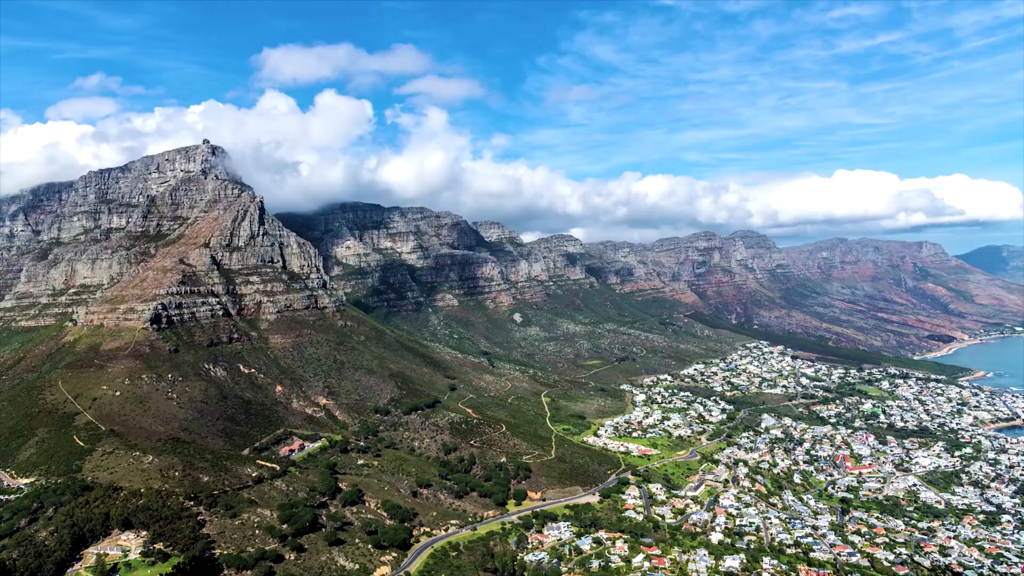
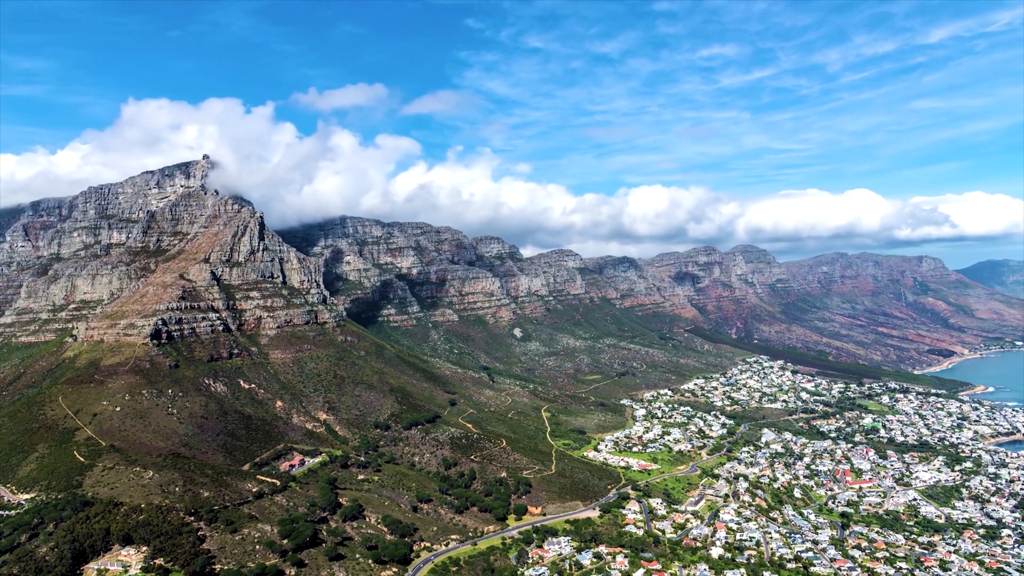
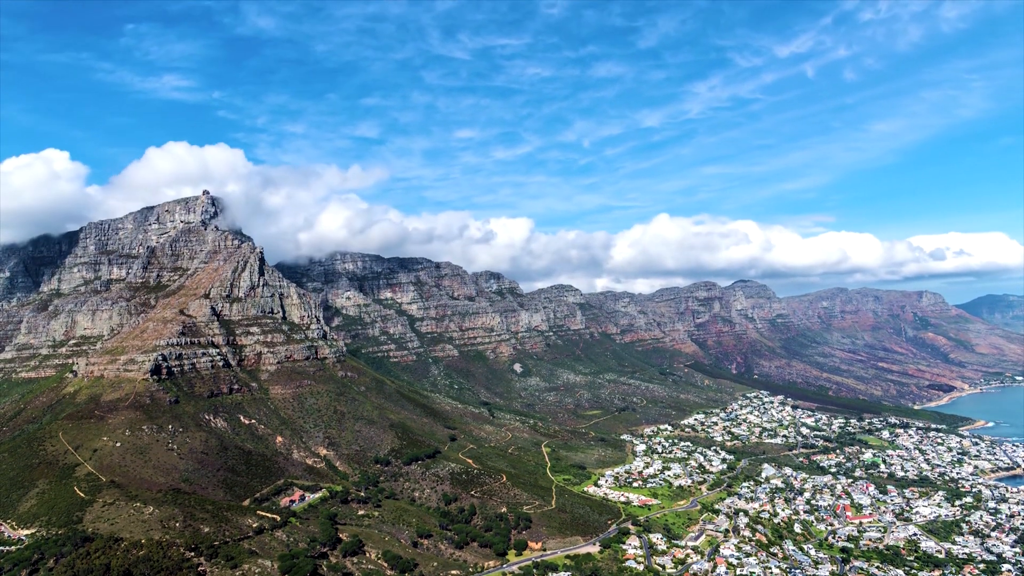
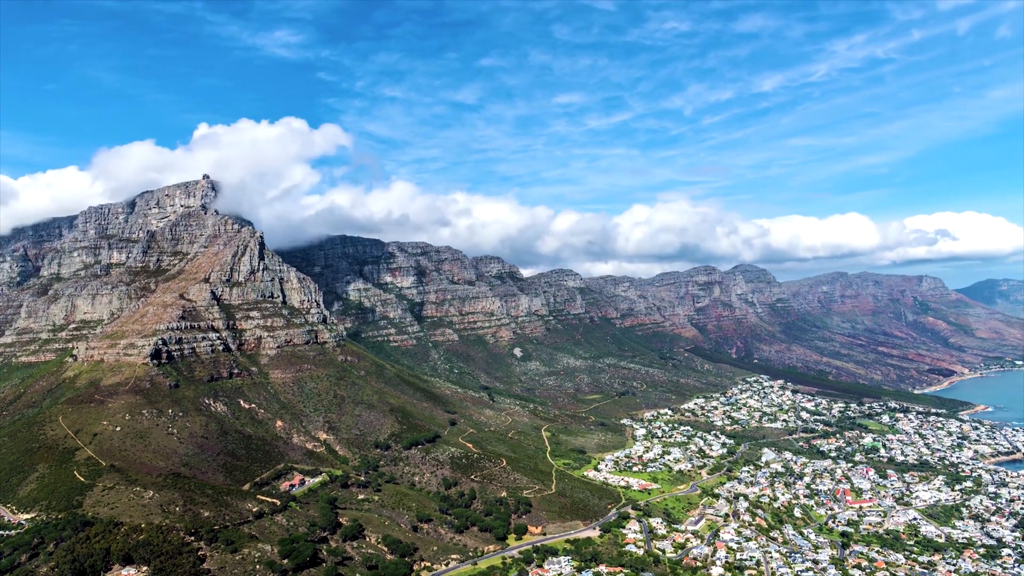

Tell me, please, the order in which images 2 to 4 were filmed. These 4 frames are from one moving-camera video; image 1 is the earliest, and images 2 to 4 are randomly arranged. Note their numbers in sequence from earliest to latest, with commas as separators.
2, 4, 3
